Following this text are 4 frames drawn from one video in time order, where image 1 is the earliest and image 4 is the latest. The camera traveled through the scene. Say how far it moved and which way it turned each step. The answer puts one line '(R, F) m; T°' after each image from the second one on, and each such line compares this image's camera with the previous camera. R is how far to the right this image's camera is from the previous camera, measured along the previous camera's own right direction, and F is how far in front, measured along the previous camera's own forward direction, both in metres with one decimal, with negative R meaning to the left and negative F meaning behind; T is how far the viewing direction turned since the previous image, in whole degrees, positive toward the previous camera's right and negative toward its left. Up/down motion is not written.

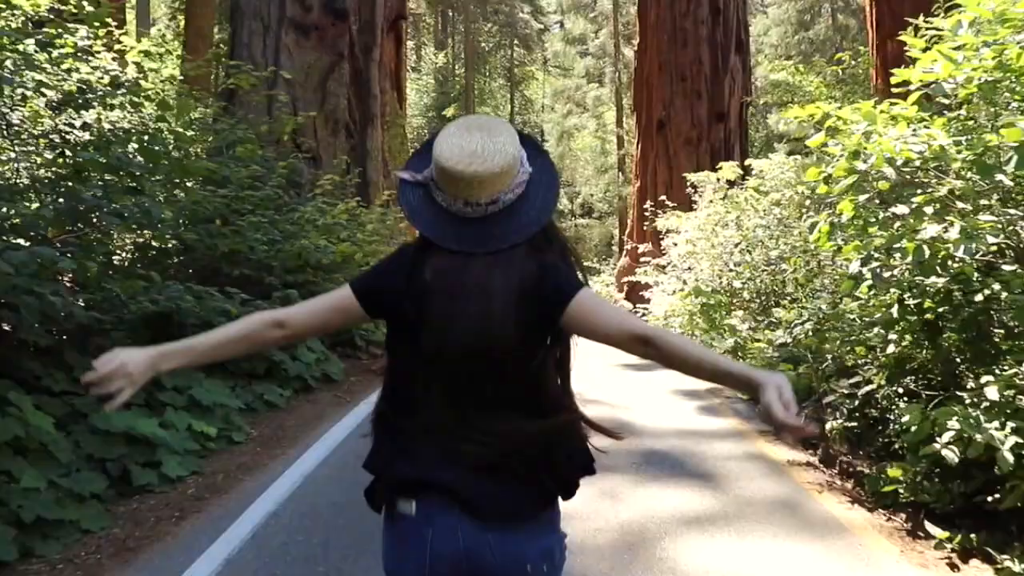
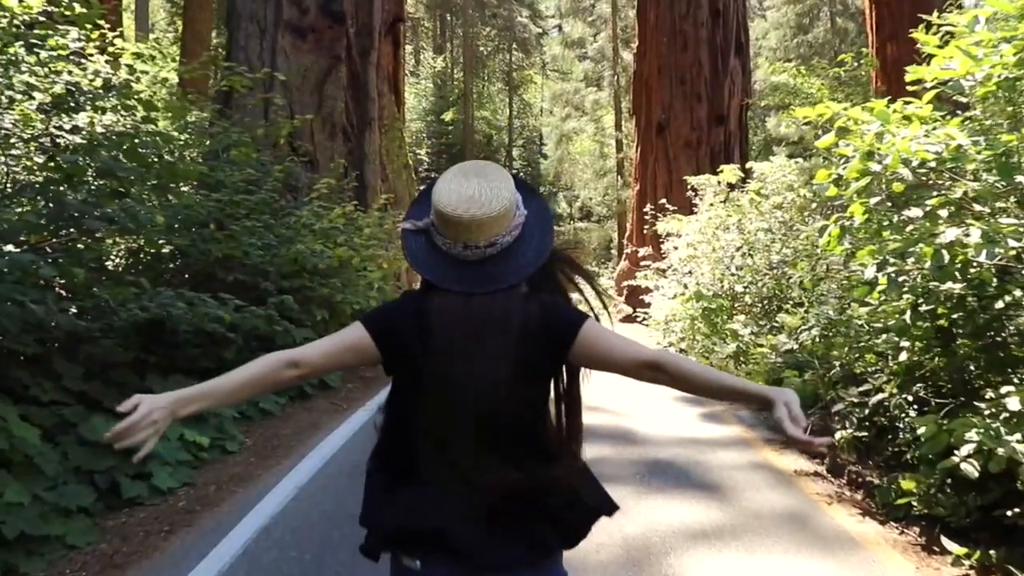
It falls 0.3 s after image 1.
(0.0, +0.2) m; 0°
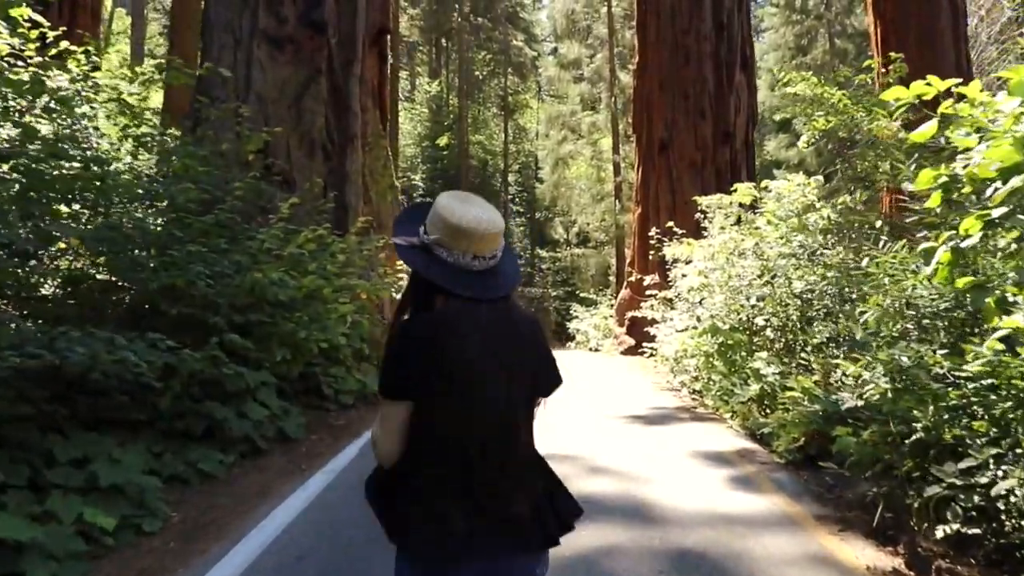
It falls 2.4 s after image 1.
(0.0, +1.4) m; 0°
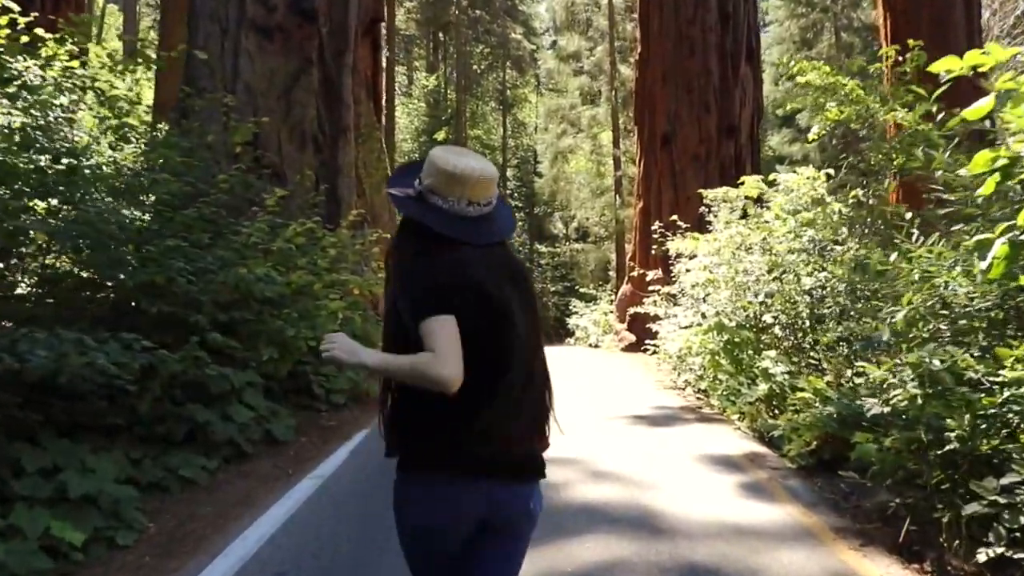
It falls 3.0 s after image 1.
(0.0, +0.4) m; 0°
